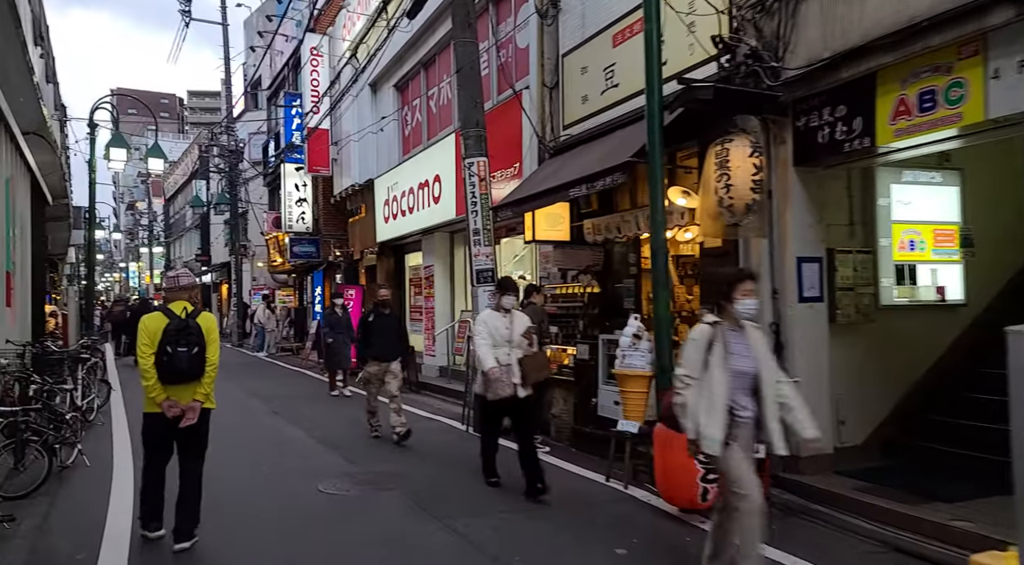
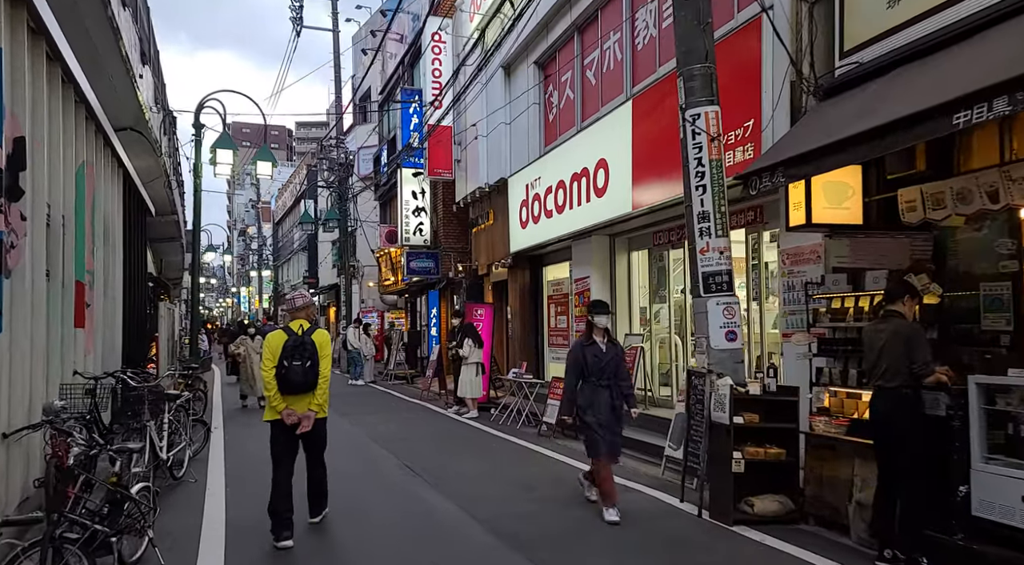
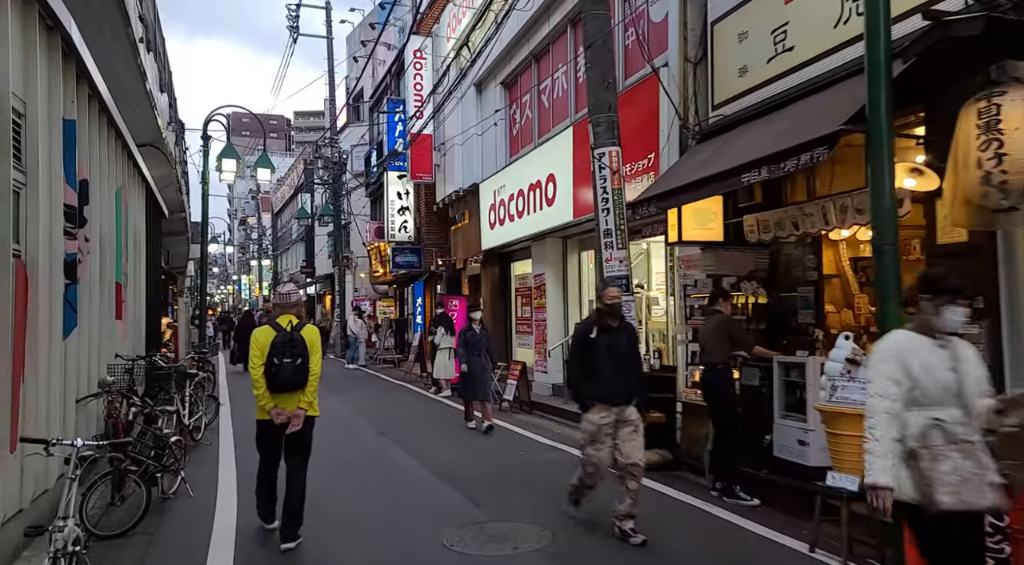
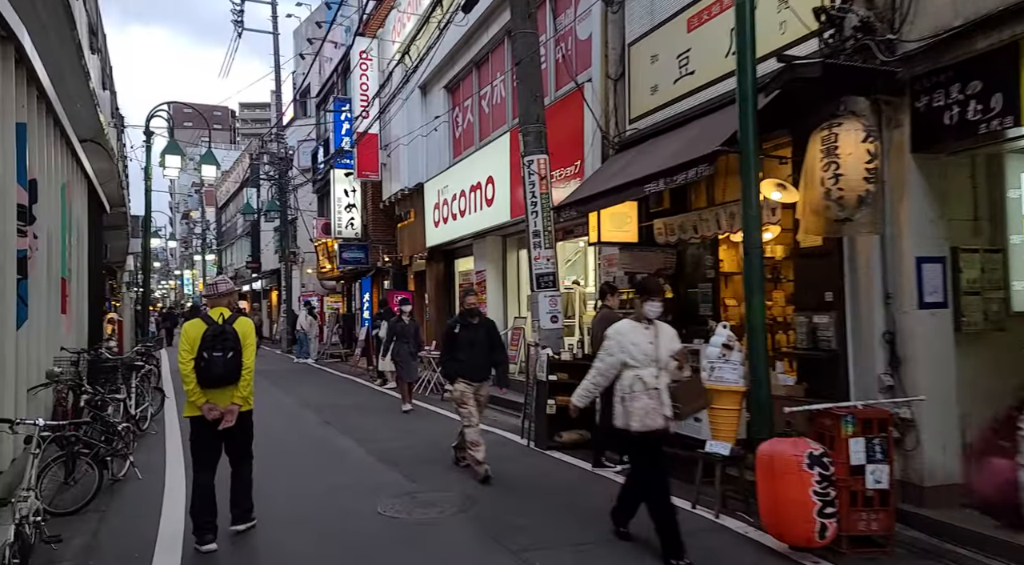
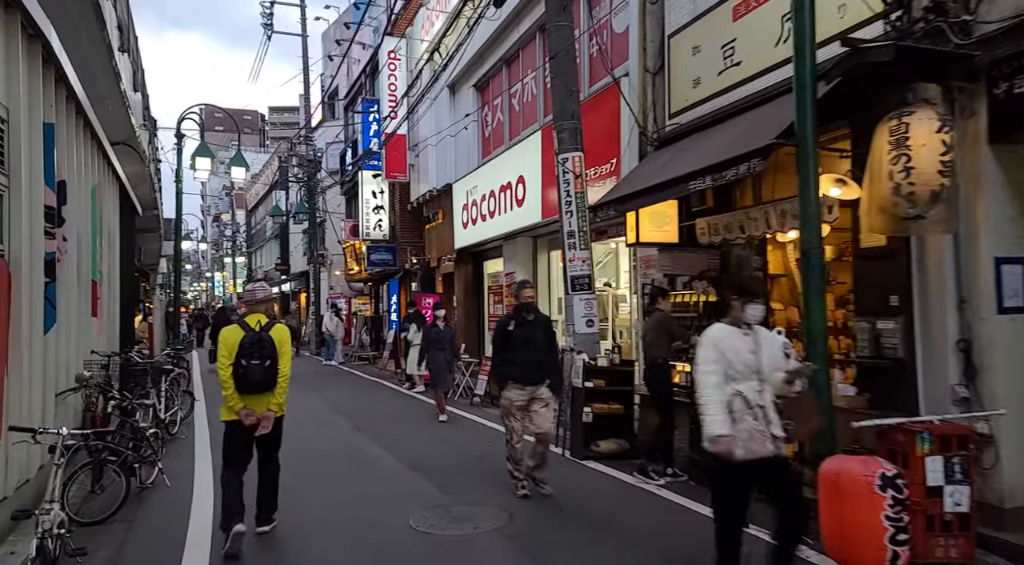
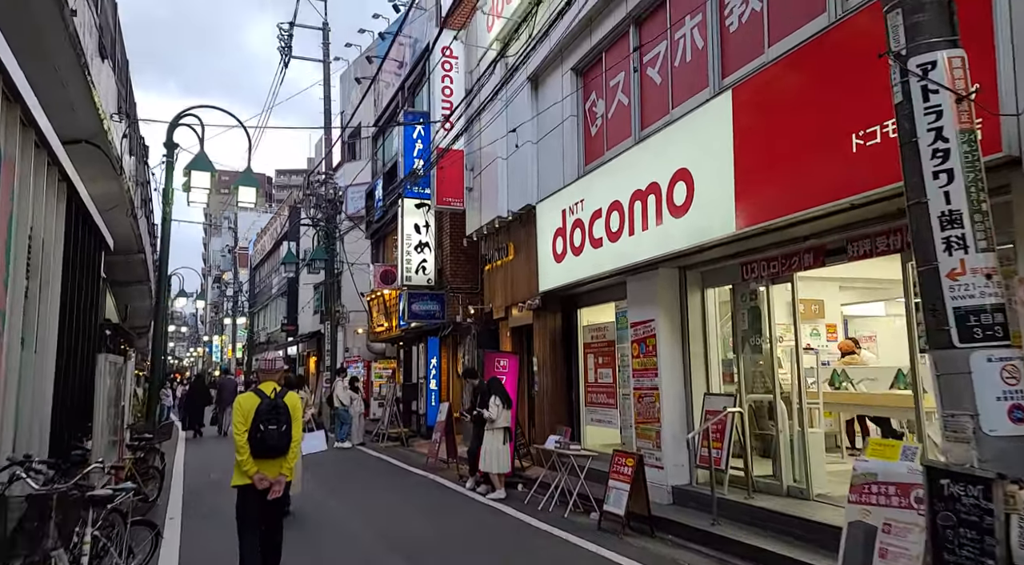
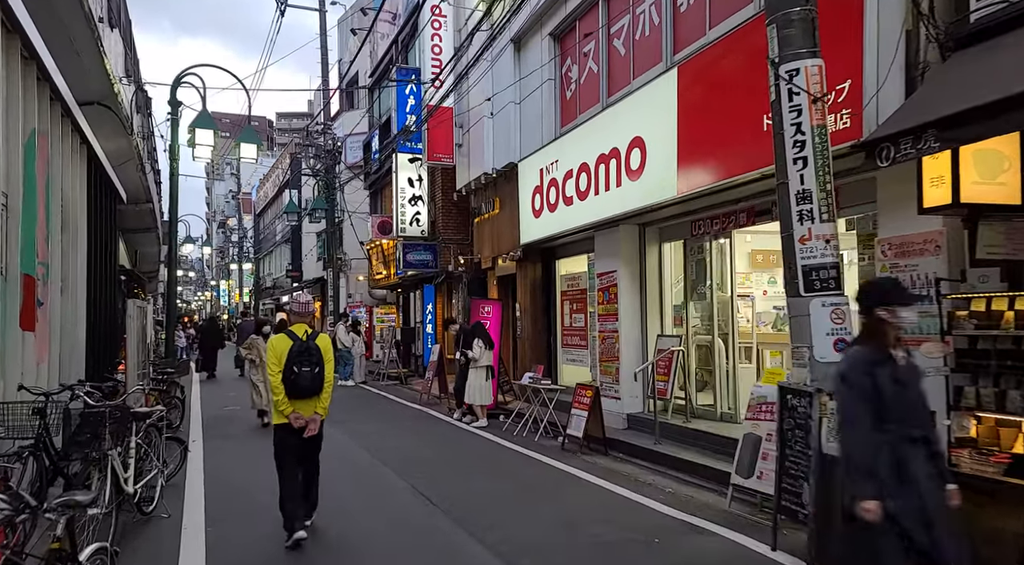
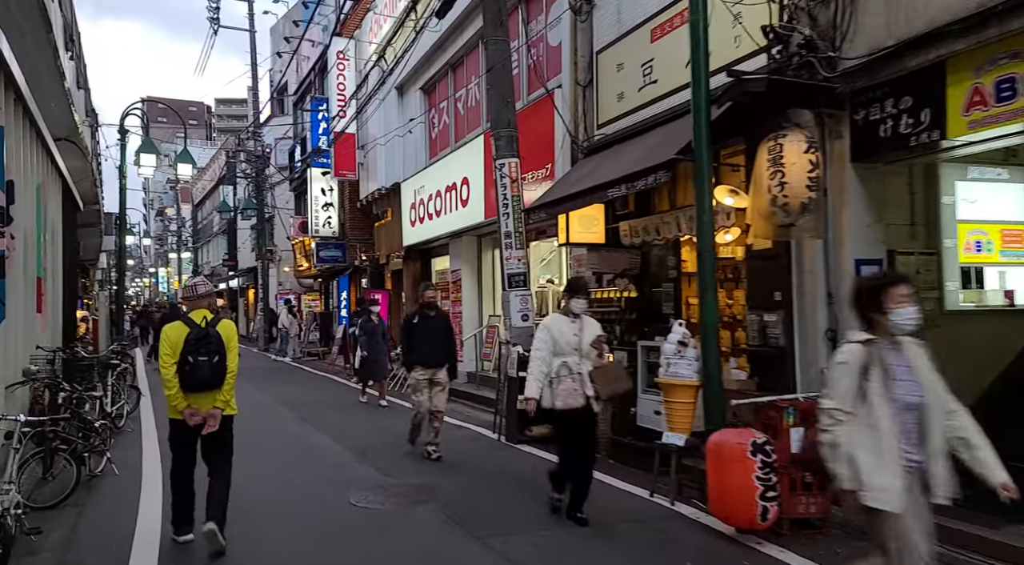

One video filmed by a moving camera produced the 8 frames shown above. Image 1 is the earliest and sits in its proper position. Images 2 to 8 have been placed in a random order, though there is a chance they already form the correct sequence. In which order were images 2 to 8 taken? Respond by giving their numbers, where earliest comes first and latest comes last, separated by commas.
8, 4, 5, 3, 2, 7, 6
